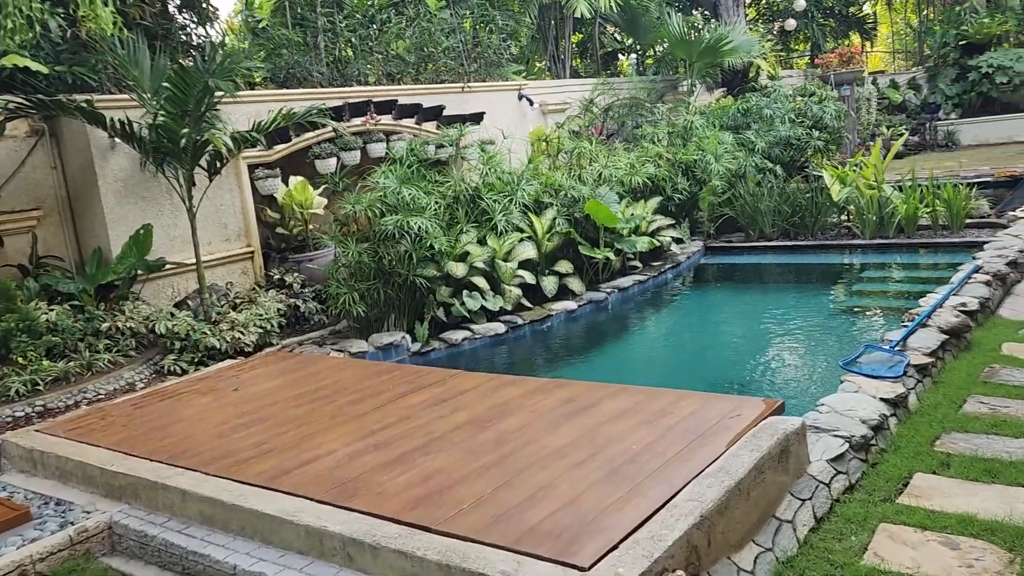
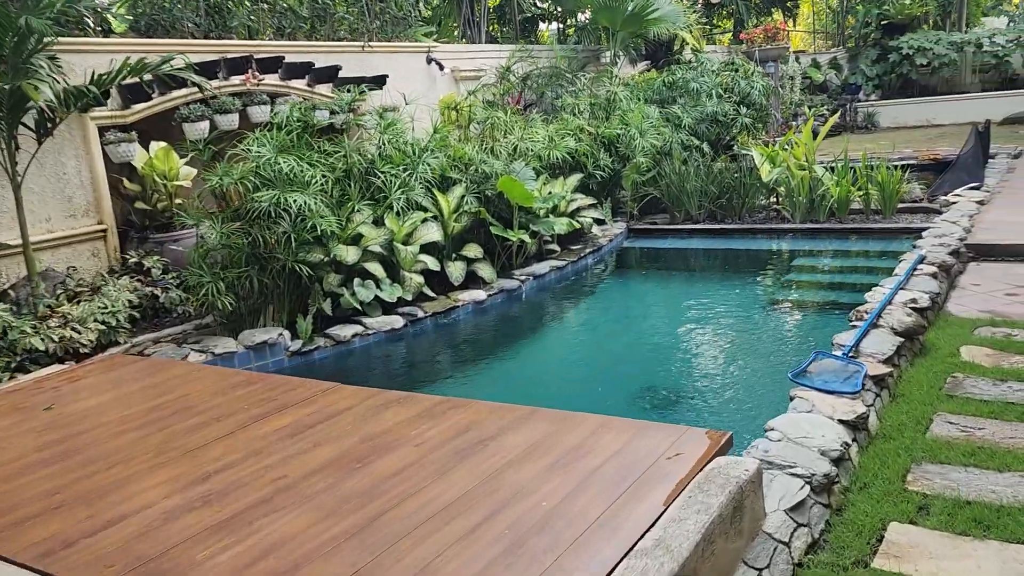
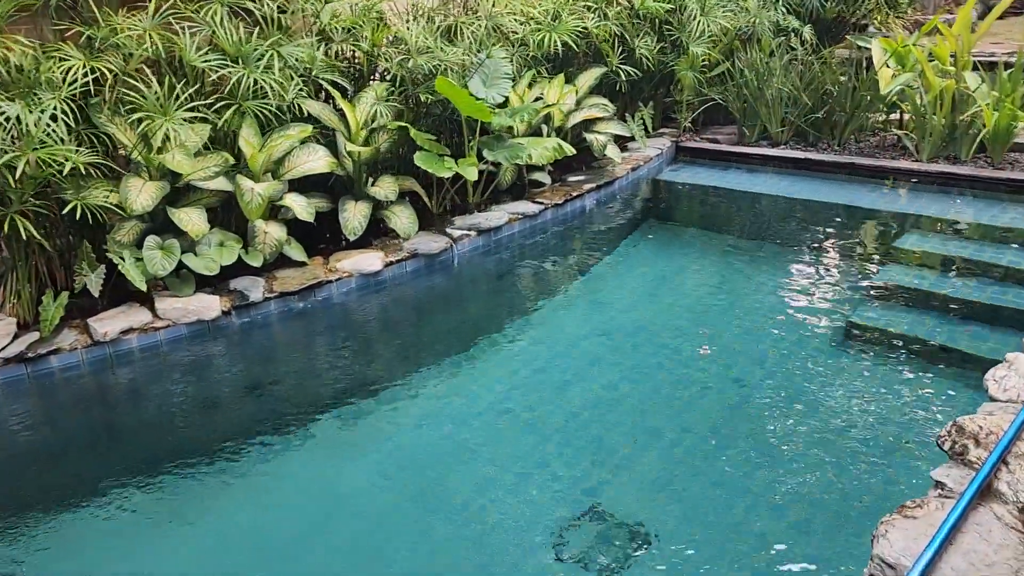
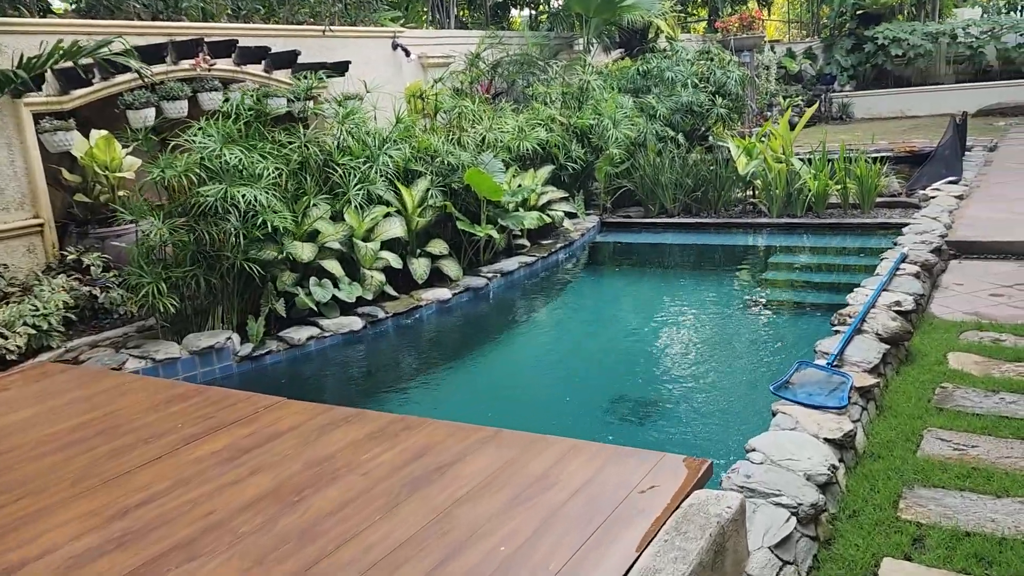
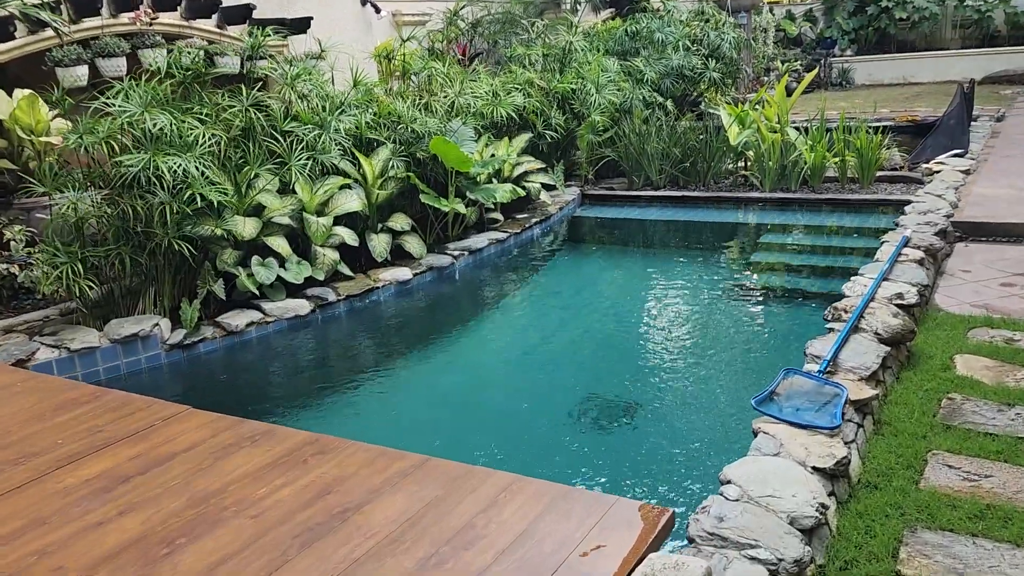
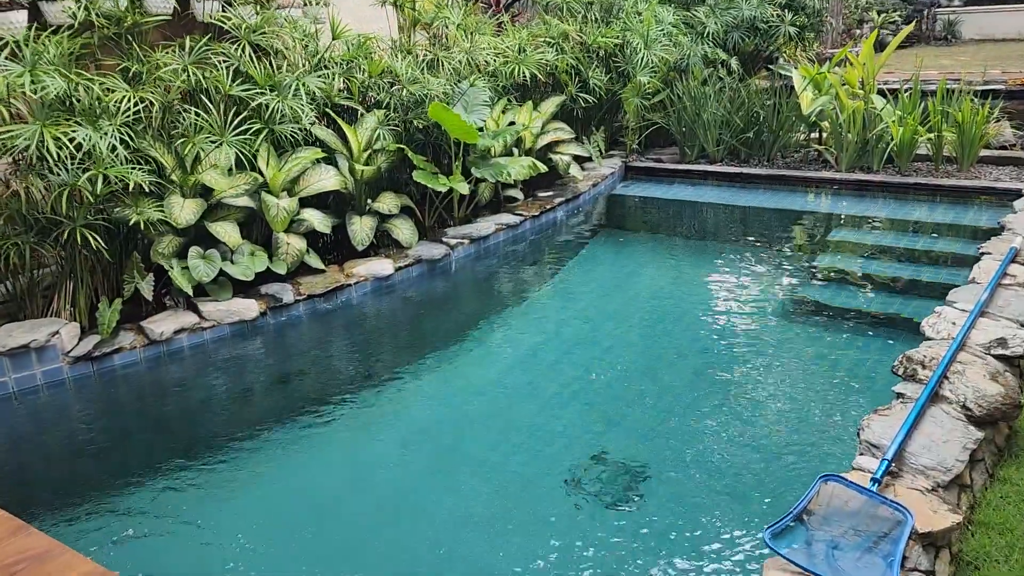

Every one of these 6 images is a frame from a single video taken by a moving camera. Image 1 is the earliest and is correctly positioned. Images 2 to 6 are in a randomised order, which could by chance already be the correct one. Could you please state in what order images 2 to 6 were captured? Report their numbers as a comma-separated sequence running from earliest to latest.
2, 4, 5, 6, 3
